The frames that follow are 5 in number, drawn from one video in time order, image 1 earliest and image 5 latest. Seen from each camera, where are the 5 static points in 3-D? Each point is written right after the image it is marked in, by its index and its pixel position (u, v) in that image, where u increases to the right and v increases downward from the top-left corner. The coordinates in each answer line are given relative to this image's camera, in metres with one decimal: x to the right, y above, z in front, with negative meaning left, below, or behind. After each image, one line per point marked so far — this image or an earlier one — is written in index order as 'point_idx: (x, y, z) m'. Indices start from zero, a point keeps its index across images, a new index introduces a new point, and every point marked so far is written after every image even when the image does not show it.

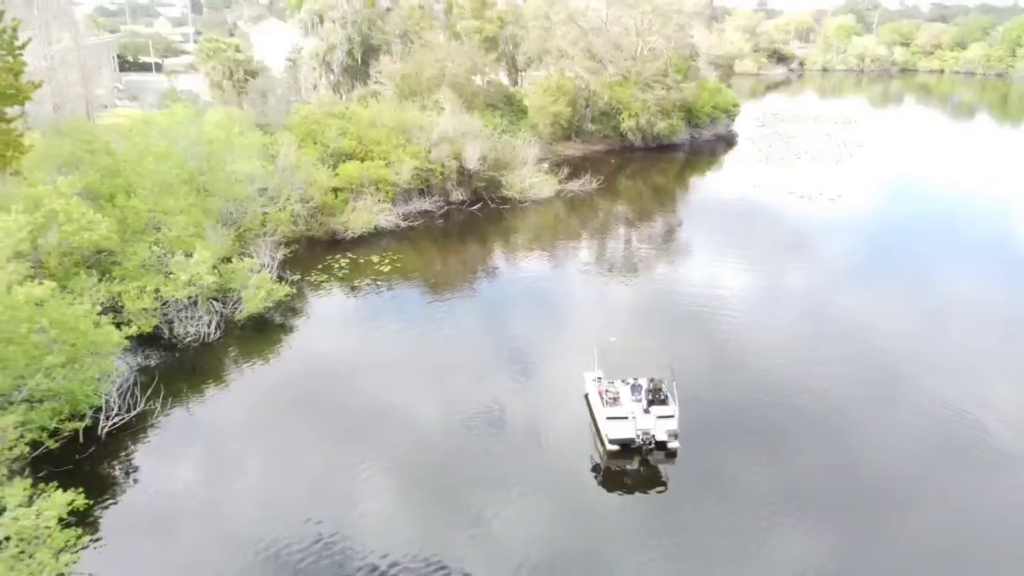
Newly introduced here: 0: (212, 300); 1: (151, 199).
0: (-6.8, -0.3, +19.8) m
1: (-7.7, +1.8, +17.5) m
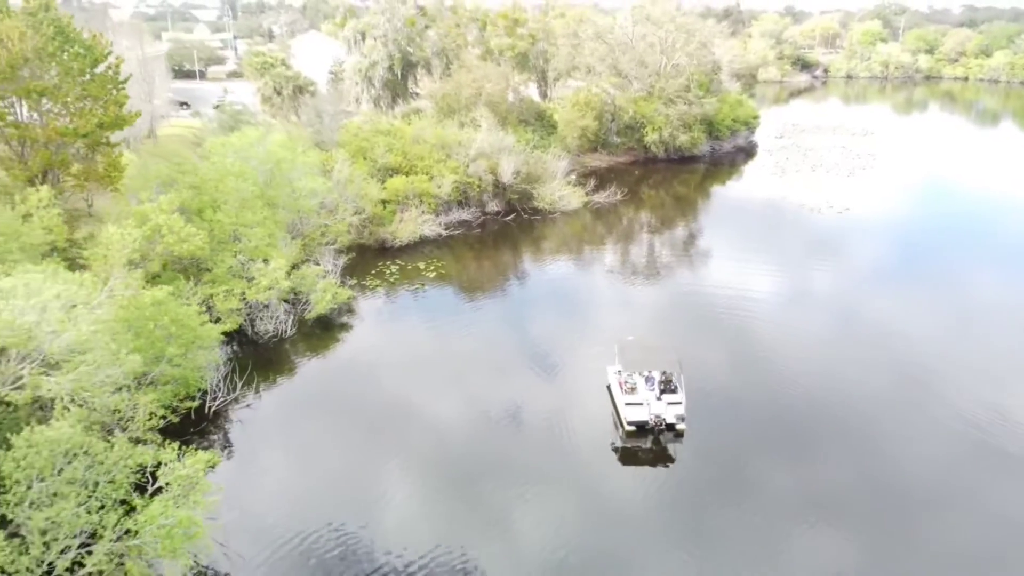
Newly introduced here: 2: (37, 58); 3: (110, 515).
0: (-5.9, -0.4, +22.4) m
1: (-6.8, +1.8, +20.2) m
2: (-10.5, +5.1, +18.0) m
3: (-5.1, -2.9, +10.9) m
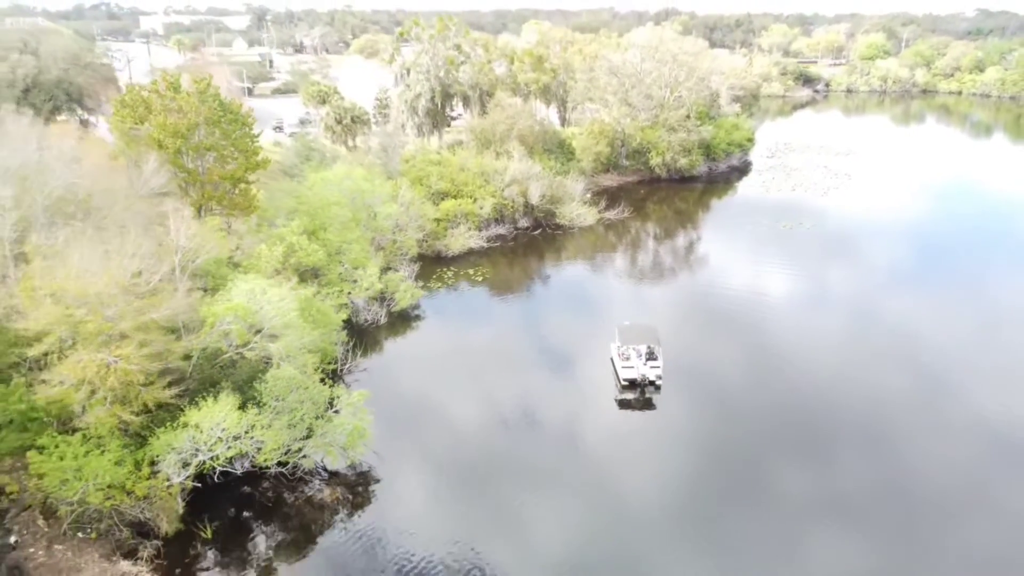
0: (-4.8, -0.4, +29.6) m
1: (-5.8, +1.8, +27.3) m
2: (-9.5, +5.1, +25.2) m
3: (-4.3, -2.9, +18.0) m
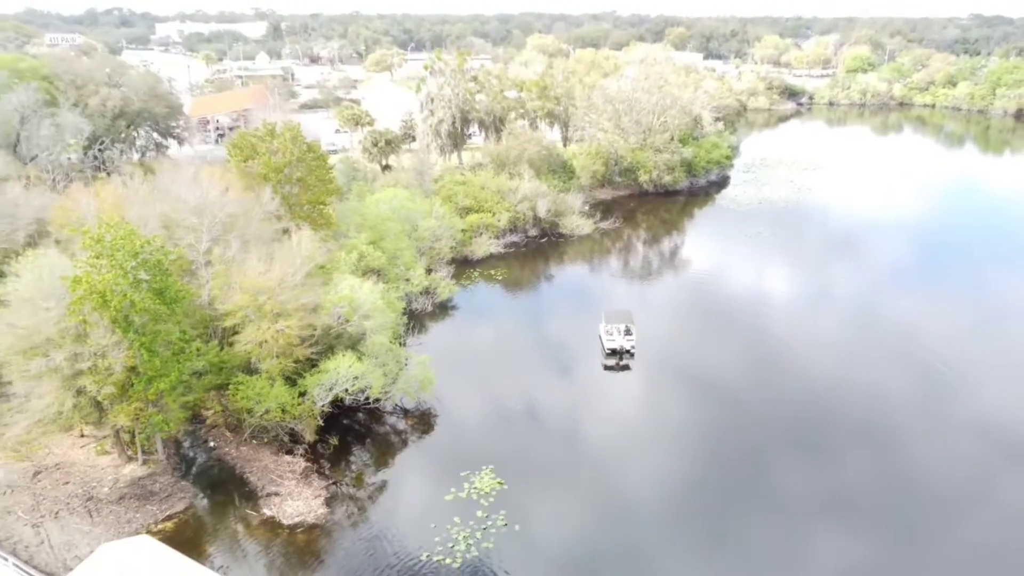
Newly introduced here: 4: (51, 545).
0: (-4.2, -0.2, +38.0) m
1: (-5.2, +1.9, +35.8) m
2: (-8.8, +5.2, +33.7) m
3: (-3.7, -2.8, +26.5) m
4: (-10.8, -6.0, +19.2) m
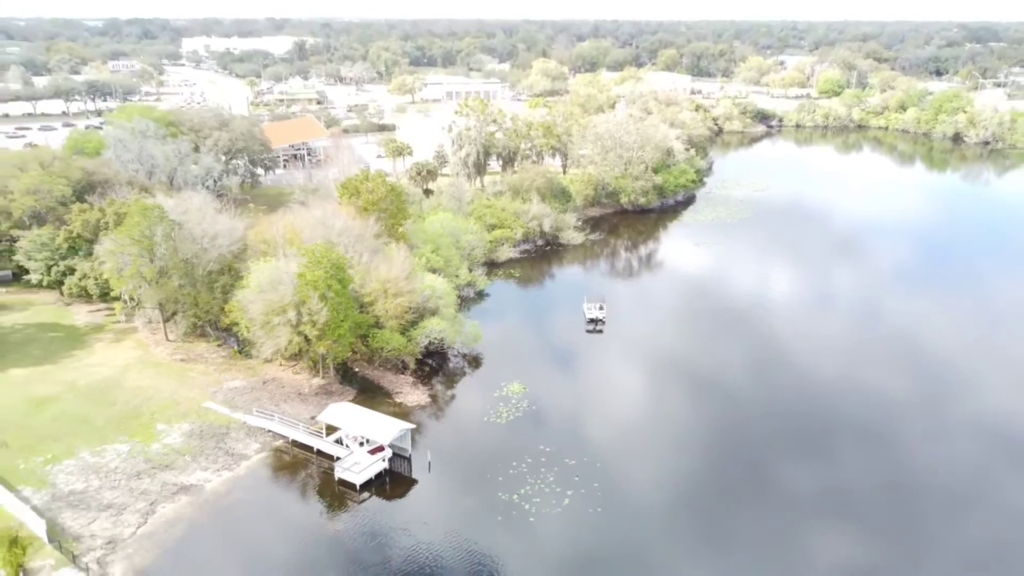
0: (-3.3, +0.2, +55.2) m
1: (-4.3, +2.3, +52.9) m
2: (-7.9, +5.7, +50.9) m
3: (-2.8, -2.4, +43.6) m
4: (-9.9, -5.6, +36.4) m
